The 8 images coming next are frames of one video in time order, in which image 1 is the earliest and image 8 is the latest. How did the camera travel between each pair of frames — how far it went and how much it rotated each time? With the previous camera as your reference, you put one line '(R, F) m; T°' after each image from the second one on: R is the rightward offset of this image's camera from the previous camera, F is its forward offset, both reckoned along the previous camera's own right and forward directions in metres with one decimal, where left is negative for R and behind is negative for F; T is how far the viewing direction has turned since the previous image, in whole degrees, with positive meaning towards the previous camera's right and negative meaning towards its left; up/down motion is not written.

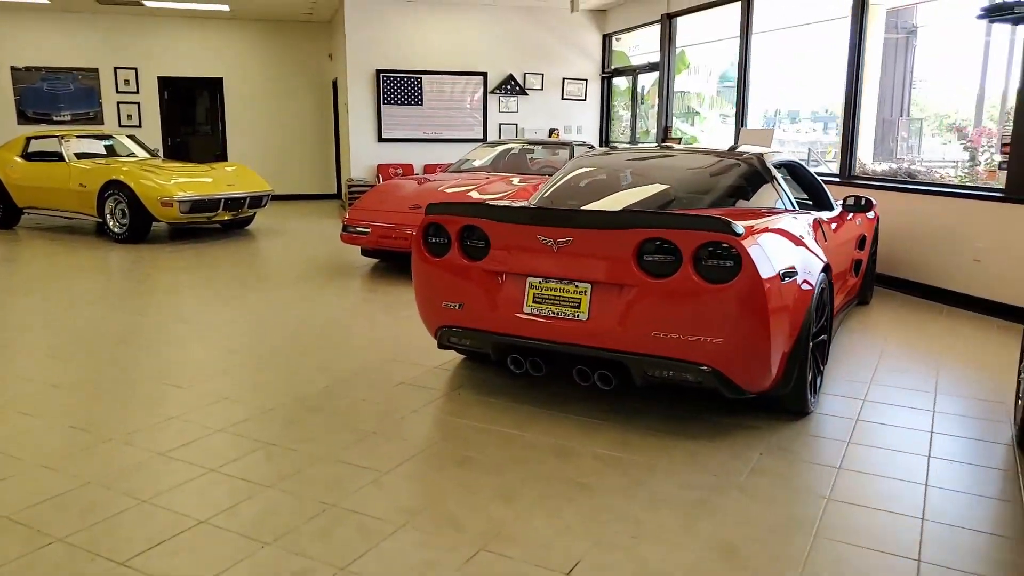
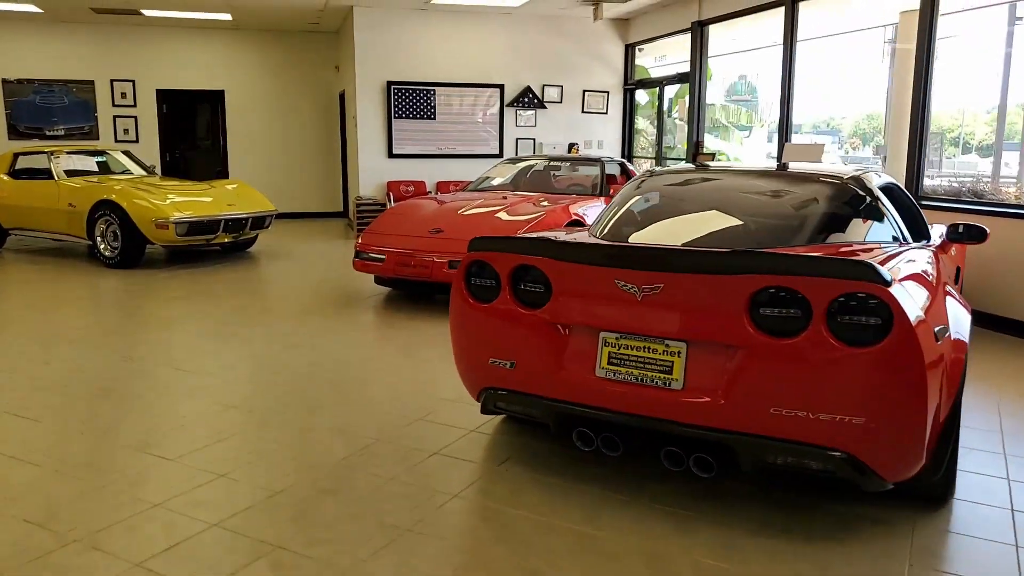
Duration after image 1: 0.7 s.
(-0.2, +0.5) m; 0°
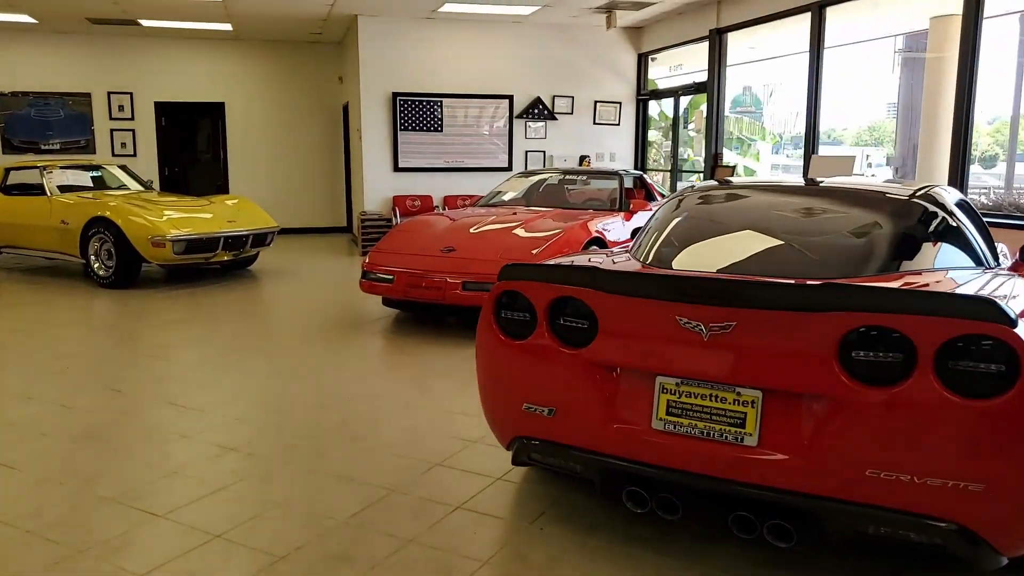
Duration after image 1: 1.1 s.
(-0.1, +0.3) m; 0°
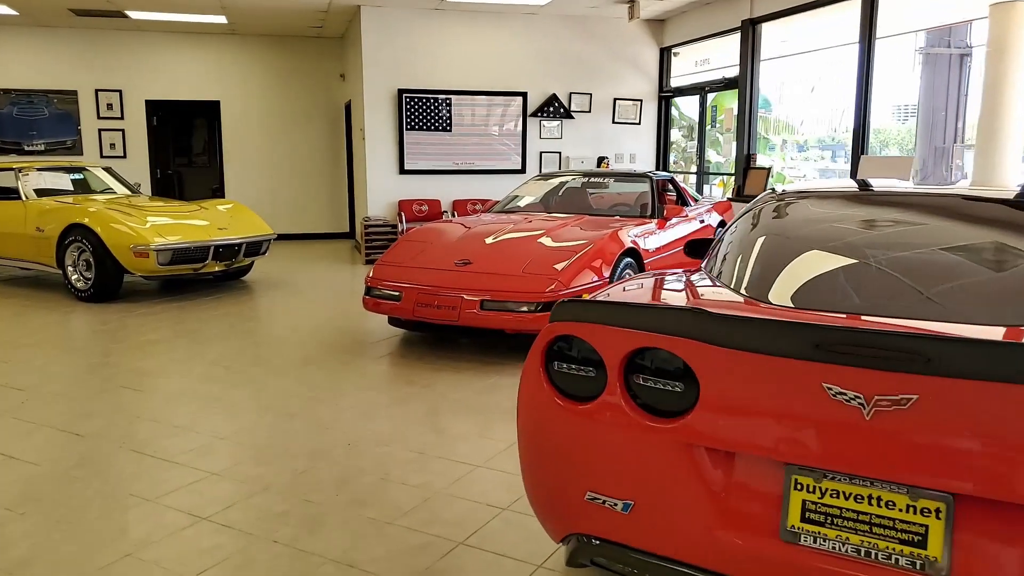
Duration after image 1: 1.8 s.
(-0.1, +0.5) m; 0°
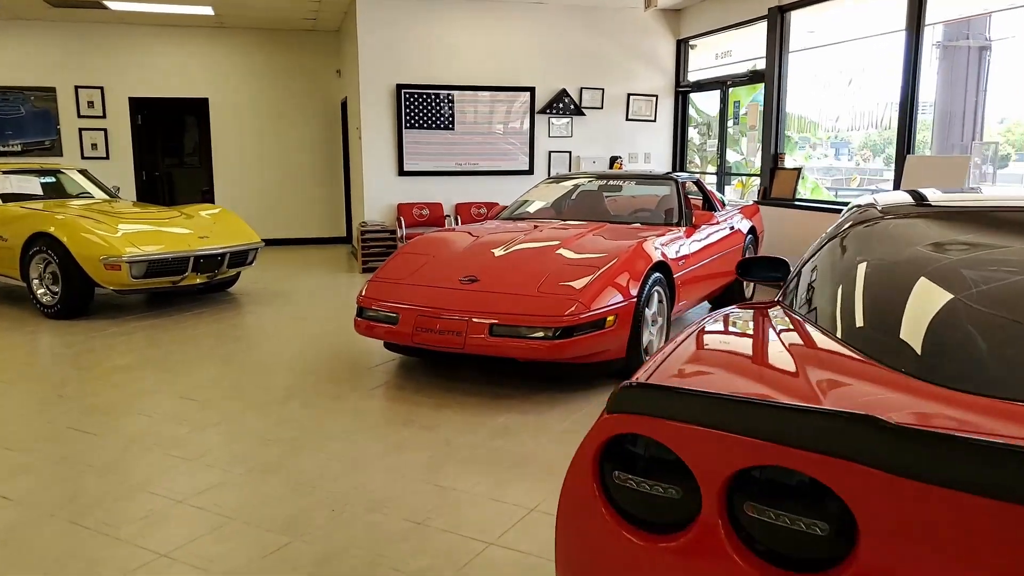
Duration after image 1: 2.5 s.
(0.0, +0.5) m; 0°
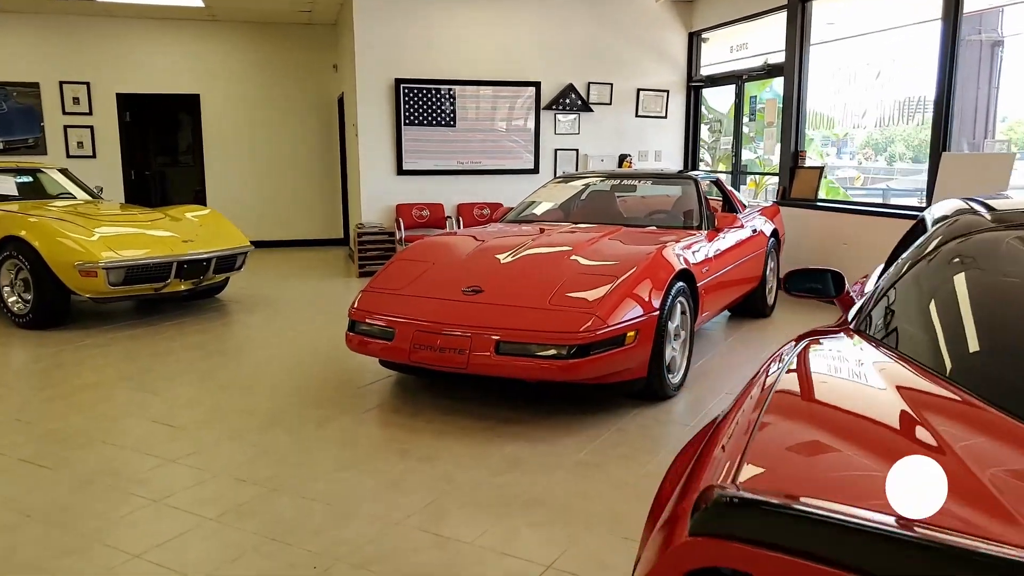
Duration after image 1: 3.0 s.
(0.0, +0.3) m; 0°
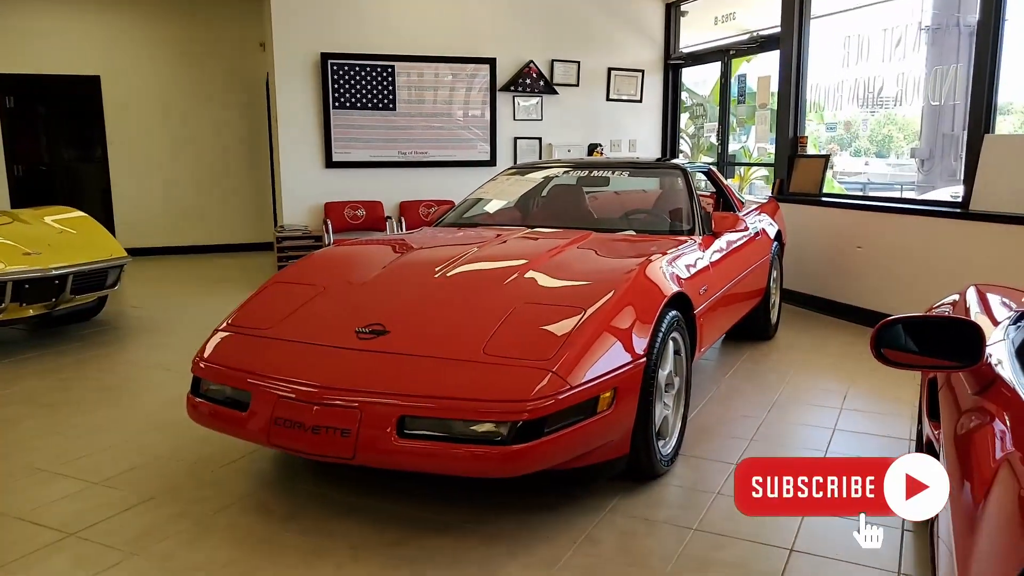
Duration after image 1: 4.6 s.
(+0.1, +0.9) m; +2°
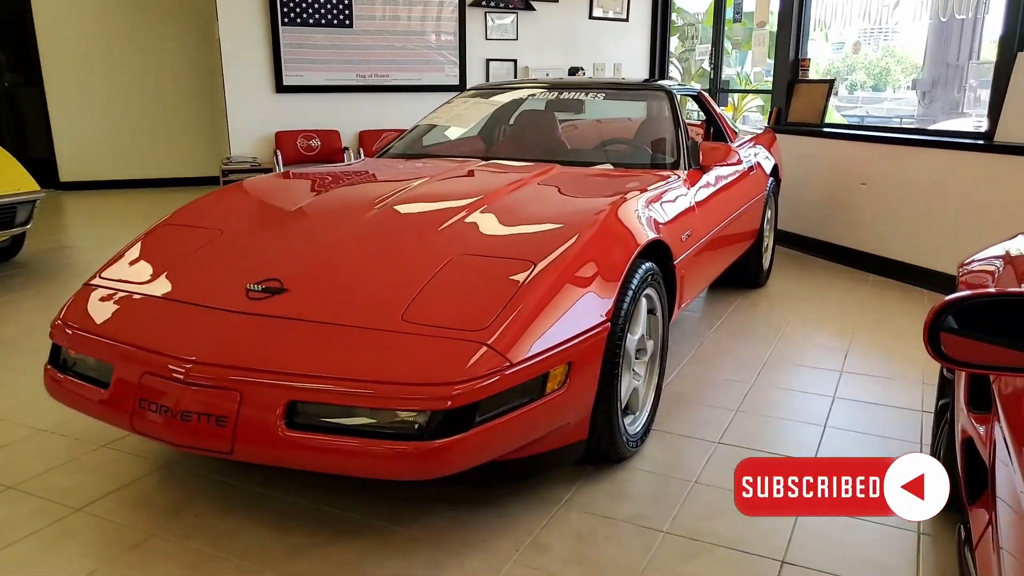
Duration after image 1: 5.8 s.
(+0.1, +0.4) m; +1°
